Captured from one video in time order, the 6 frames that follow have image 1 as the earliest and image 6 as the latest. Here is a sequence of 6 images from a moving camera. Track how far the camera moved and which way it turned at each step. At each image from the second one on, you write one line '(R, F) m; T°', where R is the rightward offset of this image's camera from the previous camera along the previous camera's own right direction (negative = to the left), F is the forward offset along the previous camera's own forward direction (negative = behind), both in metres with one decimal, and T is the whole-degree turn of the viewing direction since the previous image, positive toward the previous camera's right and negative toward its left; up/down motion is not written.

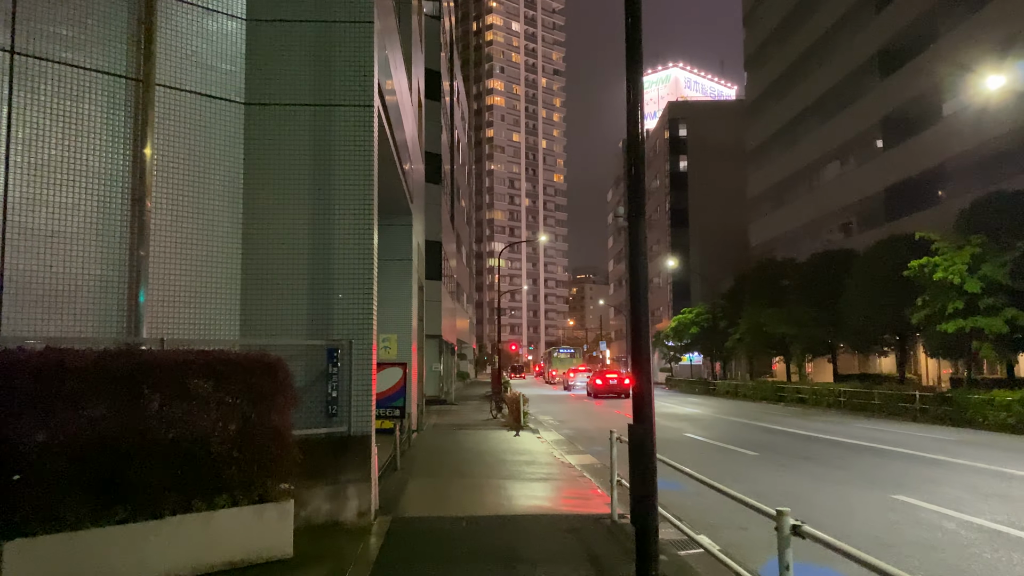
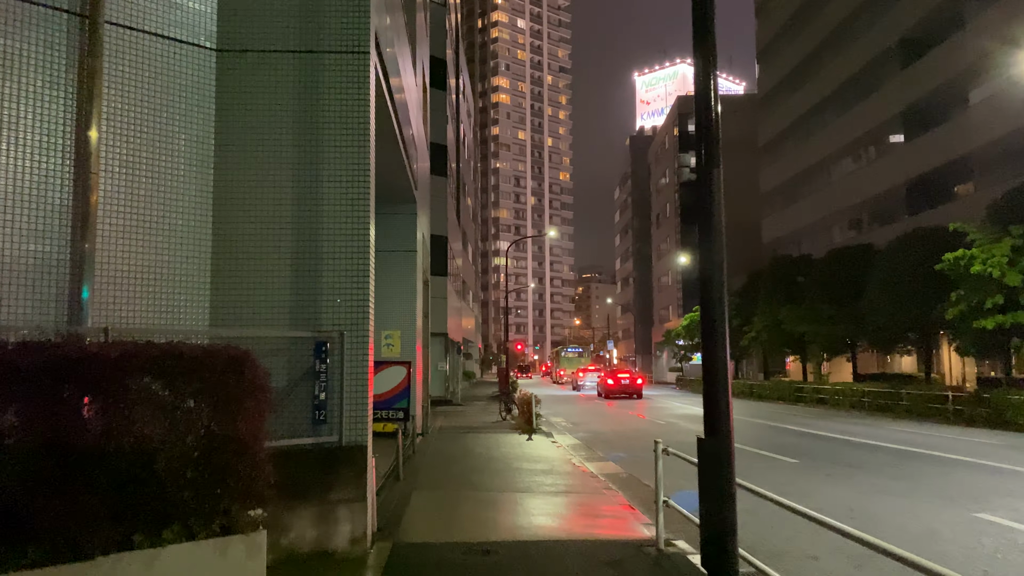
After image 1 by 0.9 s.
(-0.1, +1.2) m; 0°
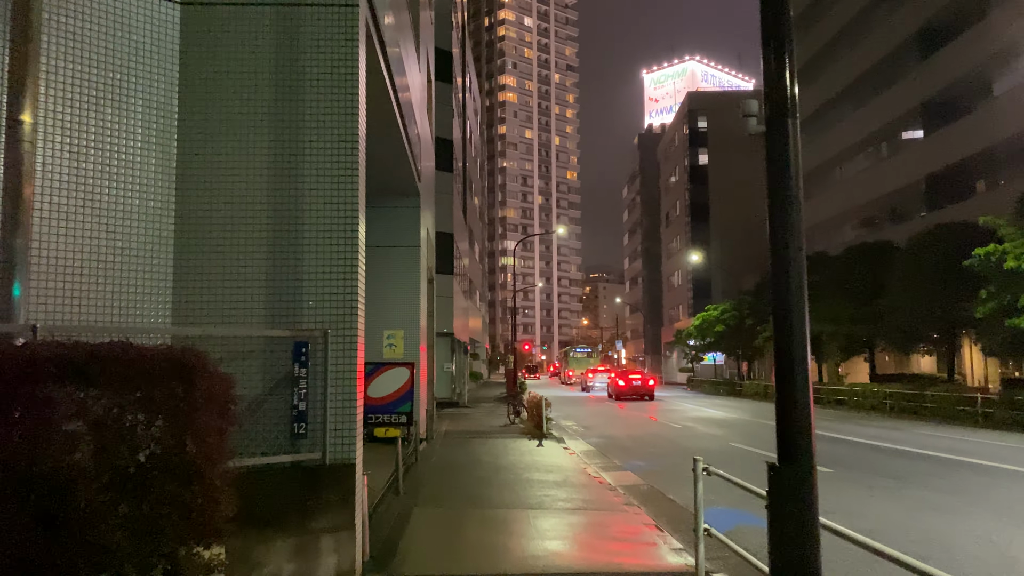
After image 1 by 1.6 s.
(0.0, +0.9) m; 0°
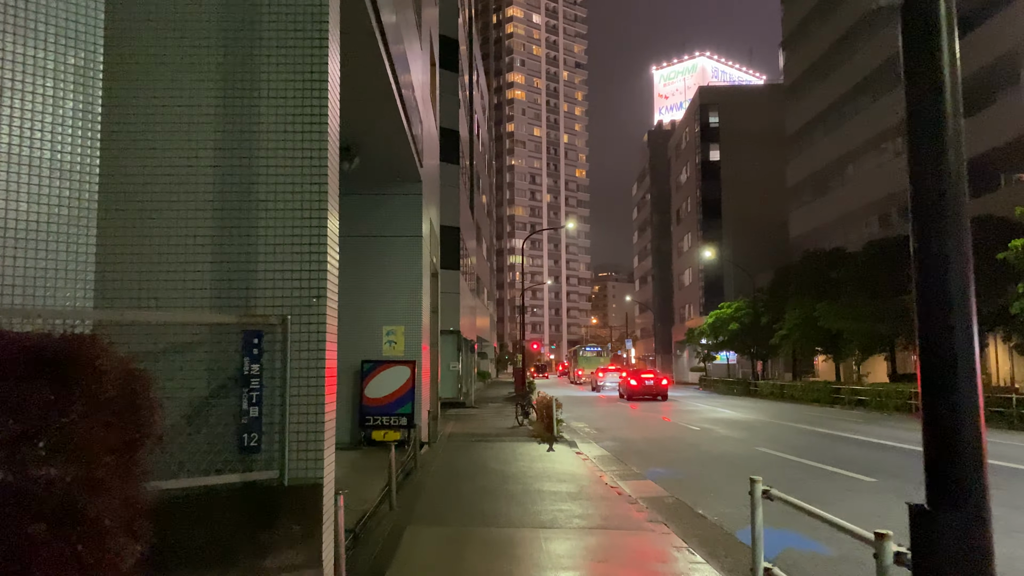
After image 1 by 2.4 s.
(0.0, +1.1) m; -1°
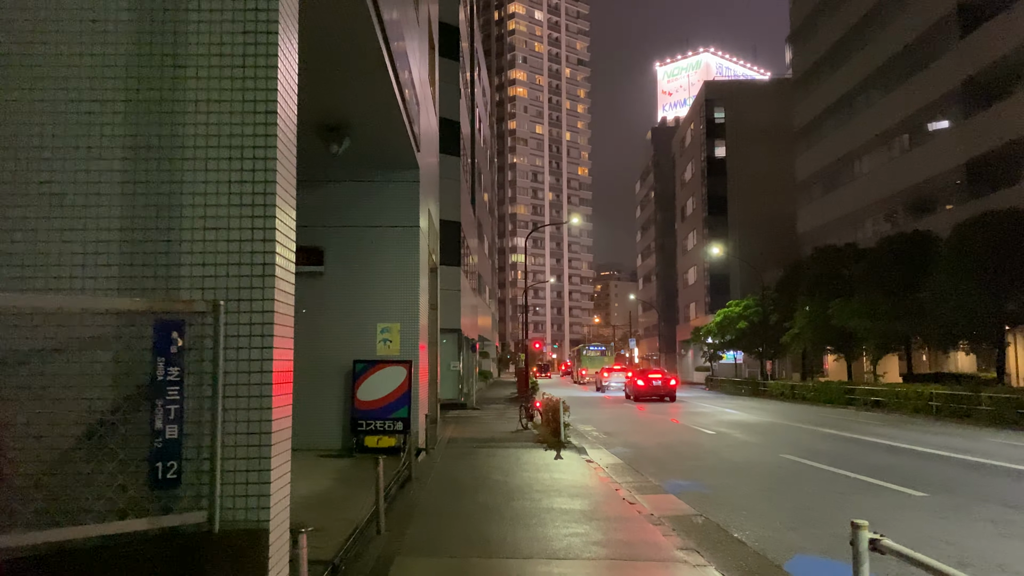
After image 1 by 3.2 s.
(0.0, +1.1) m; 0°
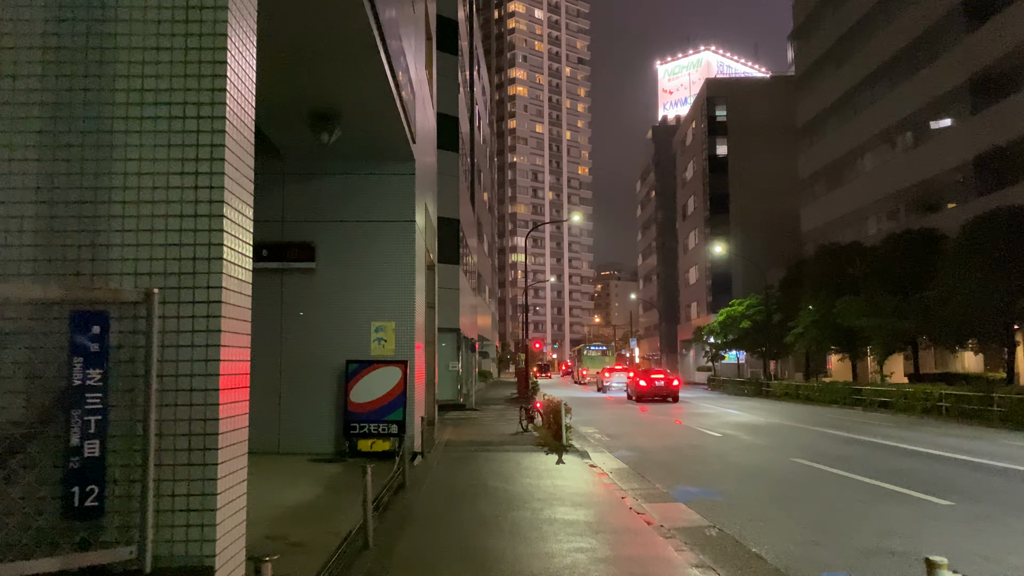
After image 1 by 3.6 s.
(0.0, +0.6) m; 0°
